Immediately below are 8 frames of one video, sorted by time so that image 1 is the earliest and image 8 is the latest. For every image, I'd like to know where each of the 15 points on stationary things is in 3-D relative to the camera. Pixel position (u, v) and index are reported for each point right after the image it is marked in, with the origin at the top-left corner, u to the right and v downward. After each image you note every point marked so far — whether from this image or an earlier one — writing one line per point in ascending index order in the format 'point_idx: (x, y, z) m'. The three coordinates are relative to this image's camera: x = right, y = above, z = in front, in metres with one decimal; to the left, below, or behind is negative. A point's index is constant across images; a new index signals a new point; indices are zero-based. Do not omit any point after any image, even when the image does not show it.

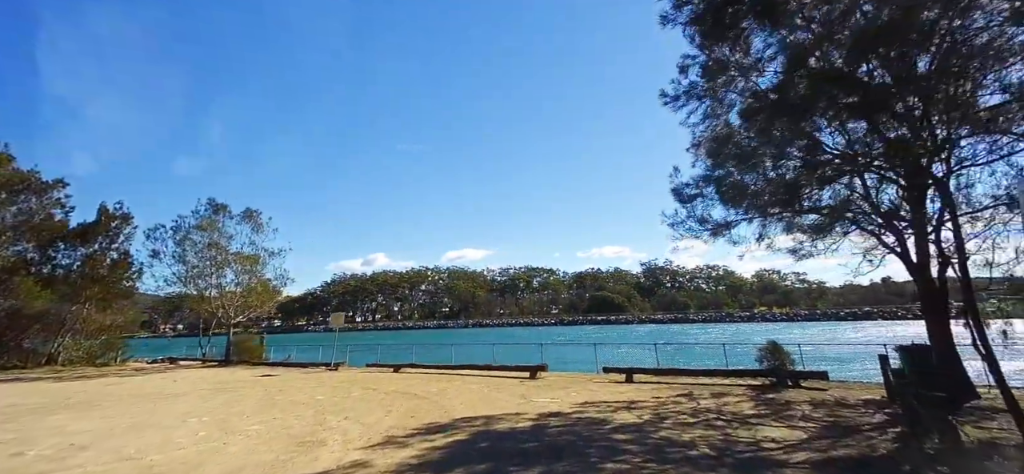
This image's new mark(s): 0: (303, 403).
0: (-5.2, -4.1, +12.0) m
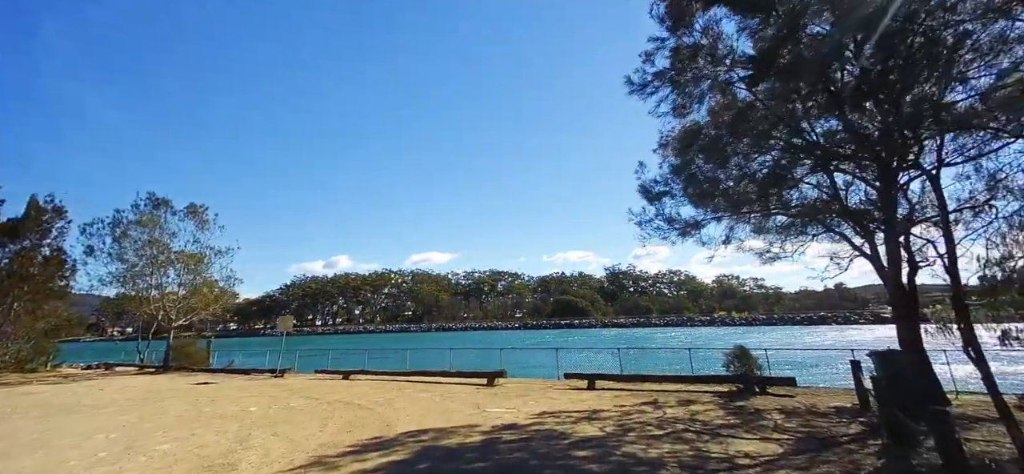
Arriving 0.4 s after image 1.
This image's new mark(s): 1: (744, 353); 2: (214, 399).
0: (-6.2, -4.0, +10.8) m
1: (+5.6, -2.8, +11.5) m
2: (-9.4, -5.1, +15.2) m
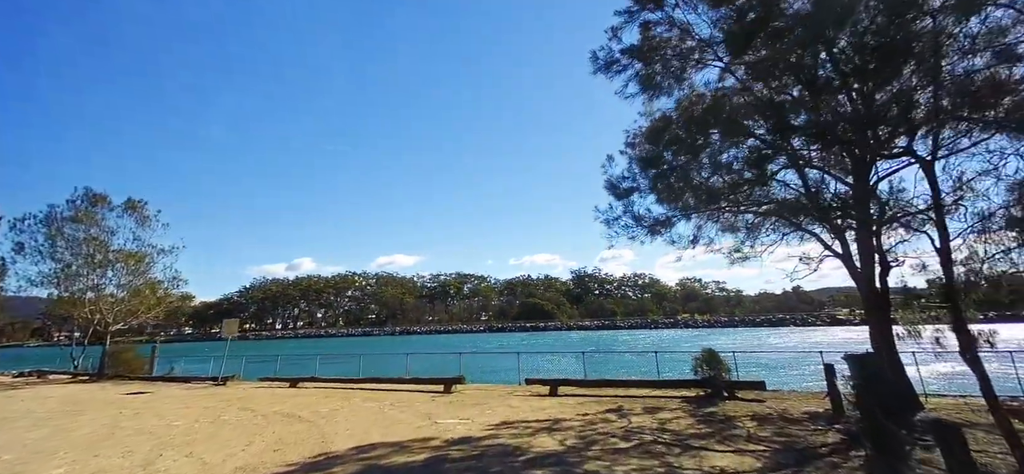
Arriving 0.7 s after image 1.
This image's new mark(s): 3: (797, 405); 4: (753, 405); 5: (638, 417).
0: (-7.1, -3.9, +9.6) m
1: (+4.6, -2.7, +11.2) m
2: (-10.5, -5.0, +13.9) m
3: (+5.2, -3.1, +8.9) m
4: (+4.6, -3.2, +9.2) m
5: (+2.2, -3.1, +8.4) m
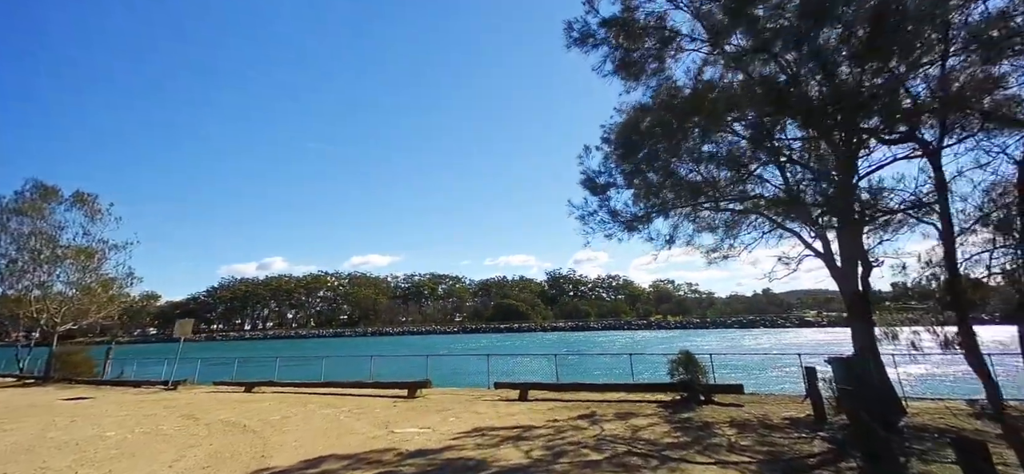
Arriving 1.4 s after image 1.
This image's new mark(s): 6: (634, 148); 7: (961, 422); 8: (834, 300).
0: (-7.7, -3.7, +8.7) m
1: (+3.9, -2.7, +10.8) m
2: (-11.4, -4.8, +12.7) m
3: (+4.7, -3.1, +8.6) m
4: (+4.0, -3.2, +8.8) m
5: (+1.6, -3.1, +8.0) m
6: (+2.4, +1.8, +9.1) m
7: (+6.4, -2.6, +6.9) m
8: (+12.7, -2.5, +19.3) m
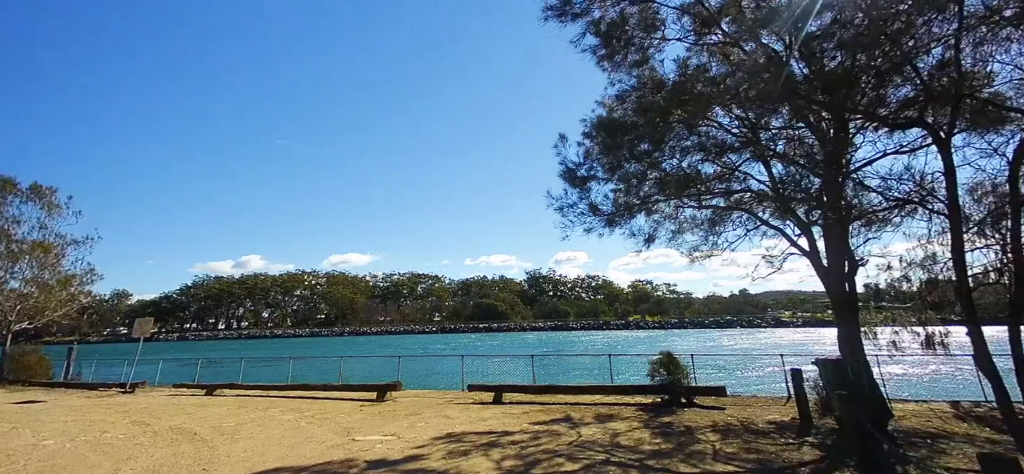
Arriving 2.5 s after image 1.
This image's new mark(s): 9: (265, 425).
0: (-8.1, -3.5, +7.9) m
1: (+3.4, -2.6, +10.5) m
2: (-12.0, -4.6, +11.8) m
3: (+4.2, -3.0, +8.3) m
4: (+3.5, -3.1, +8.5) m
5: (+1.2, -3.0, +7.6) m
6: (+1.9, +1.8, +8.8) m
7: (+6.0, -2.6, +6.7) m
8: (+11.8, -2.6, +19.4) m
9: (-4.1, -3.1, +8.0) m
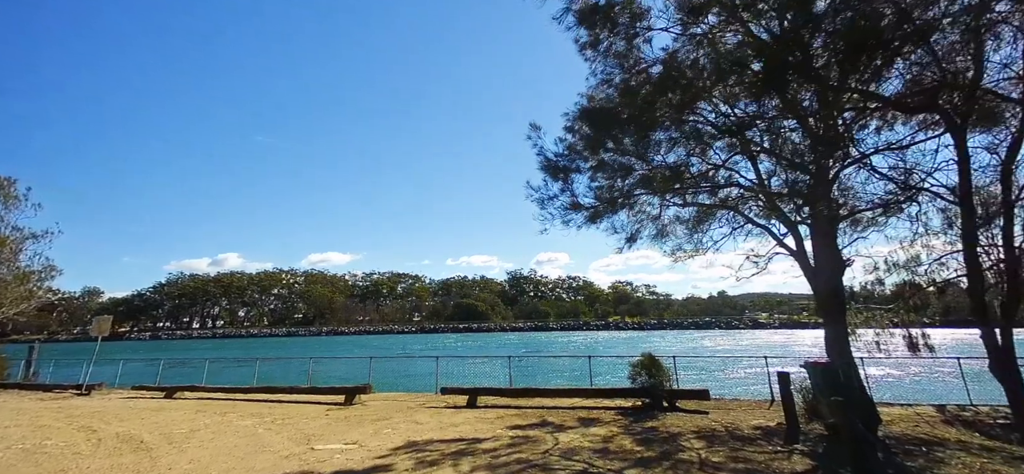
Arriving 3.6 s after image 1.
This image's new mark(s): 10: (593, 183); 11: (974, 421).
0: (-8.5, -3.4, +7.2) m
1: (+2.9, -2.6, +10.2) m
2: (-12.5, -4.4, +11.0) m
3: (+3.8, -3.0, +8.0) m
4: (+3.1, -3.1, +8.2) m
5: (+0.8, -2.9, +7.2) m
6: (+1.6, +1.9, +8.4) m
7: (+5.7, -2.6, +6.5) m
8: (+11.0, -2.6, +19.4) m
9: (-4.4, -2.9, +7.4) m
10: (+1.5, +1.0, +9.2) m
11: (+6.5, -2.6, +6.9) m
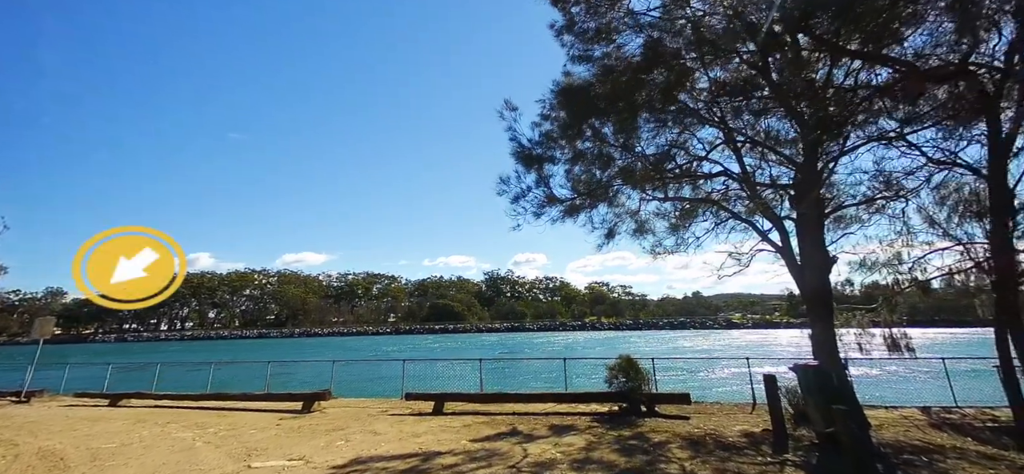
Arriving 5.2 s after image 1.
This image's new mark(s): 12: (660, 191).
0: (-8.9, -3.2, +6.2) m
1: (+2.3, -2.5, +9.8) m
2: (-13.1, -4.2, +9.8) m
3: (+3.3, -2.9, +7.7) m
4: (+2.6, -3.0, +7.8) m
5: (+0.4, -2.8, +6.7) m
6: (+1.1, +2.0, +8.0) m
7: (+5.3, -2.5, +6.2) m
8: (+10.0, -2.6, +19.3) m
9: (-4.9, -2.8, +6.6) m
10: (+1.0, +1.1, +8.7) m
11: (+6.1, -2.5, +6.6) m
12: (+2.5, +0.8, +8.3) m
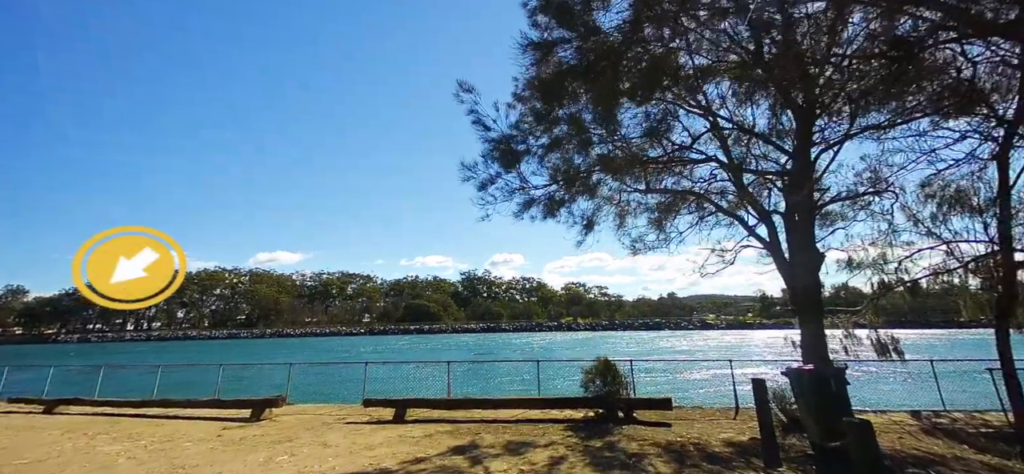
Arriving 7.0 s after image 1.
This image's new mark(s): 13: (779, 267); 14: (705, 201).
0: (-9.3, -3.0, +5.3) m
1: (+1.8, -2.4, +9.3) m
2: (-13.7, -4.0, +8.6) m
3: (+2.9, -2.9, +7.2) m
4: (+2.2, -2.9, +7.4) m
5: (0.0, -2.7, +6.1) m
6: (+0.7, +2.1, +7.5) m
7: (+4.9, -2.5, +5.9) m
8: (+9.0, -2.6, +19.2) m
9: (-5.3, -2.7, +5.8) m
10: (+0.6, +1.2, +8.2) m
11: (+5.7, -2.5, +6.3) m
12: (+2.1, +0.9, +7.8) m
13: (+4.8, -0.6, +8.8) m
14: (+3.1, +0.6, +7.8) m
